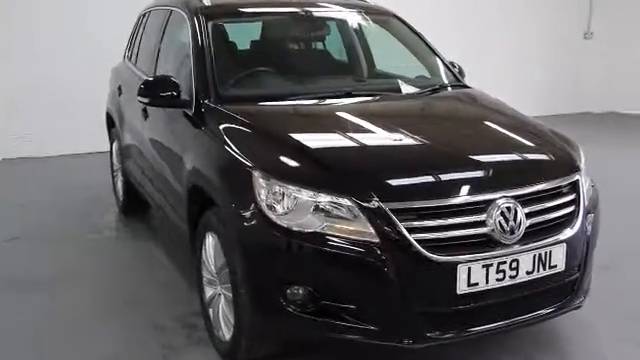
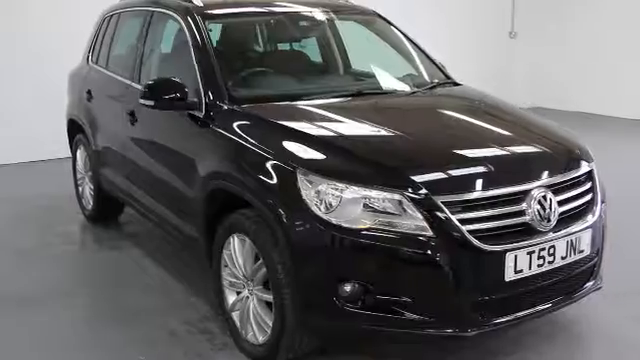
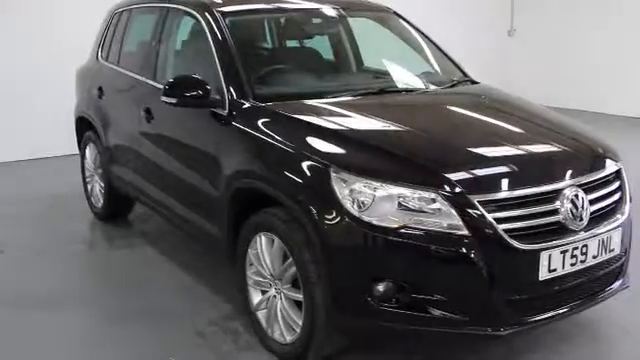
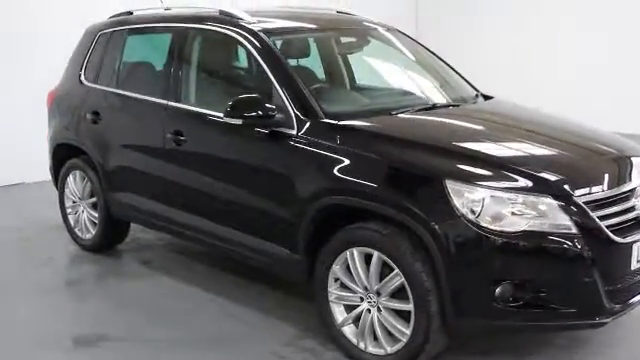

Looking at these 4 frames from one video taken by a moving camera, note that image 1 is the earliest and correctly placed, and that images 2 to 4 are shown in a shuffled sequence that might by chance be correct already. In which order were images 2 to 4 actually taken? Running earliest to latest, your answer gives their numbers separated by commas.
2, 3, 4
